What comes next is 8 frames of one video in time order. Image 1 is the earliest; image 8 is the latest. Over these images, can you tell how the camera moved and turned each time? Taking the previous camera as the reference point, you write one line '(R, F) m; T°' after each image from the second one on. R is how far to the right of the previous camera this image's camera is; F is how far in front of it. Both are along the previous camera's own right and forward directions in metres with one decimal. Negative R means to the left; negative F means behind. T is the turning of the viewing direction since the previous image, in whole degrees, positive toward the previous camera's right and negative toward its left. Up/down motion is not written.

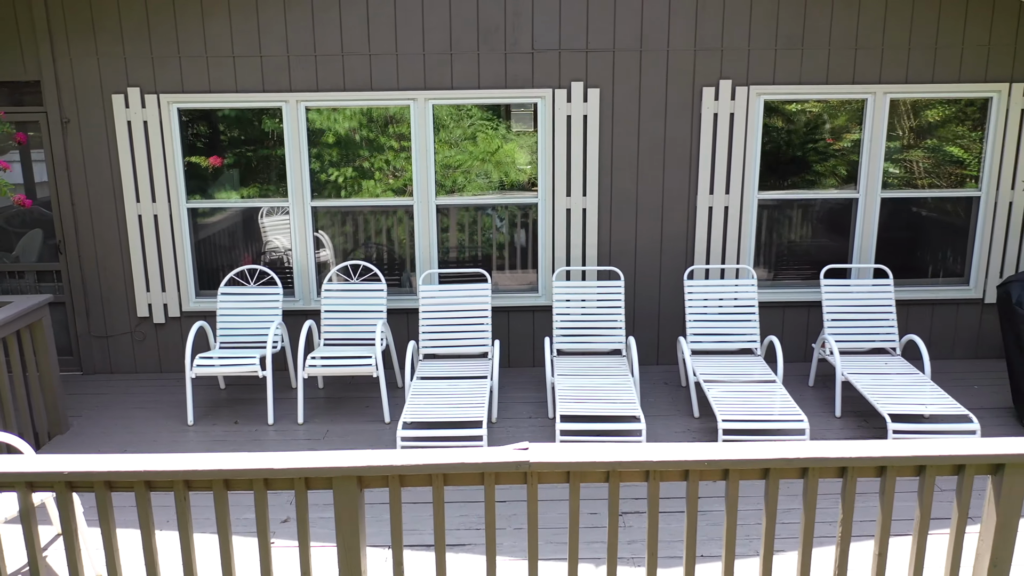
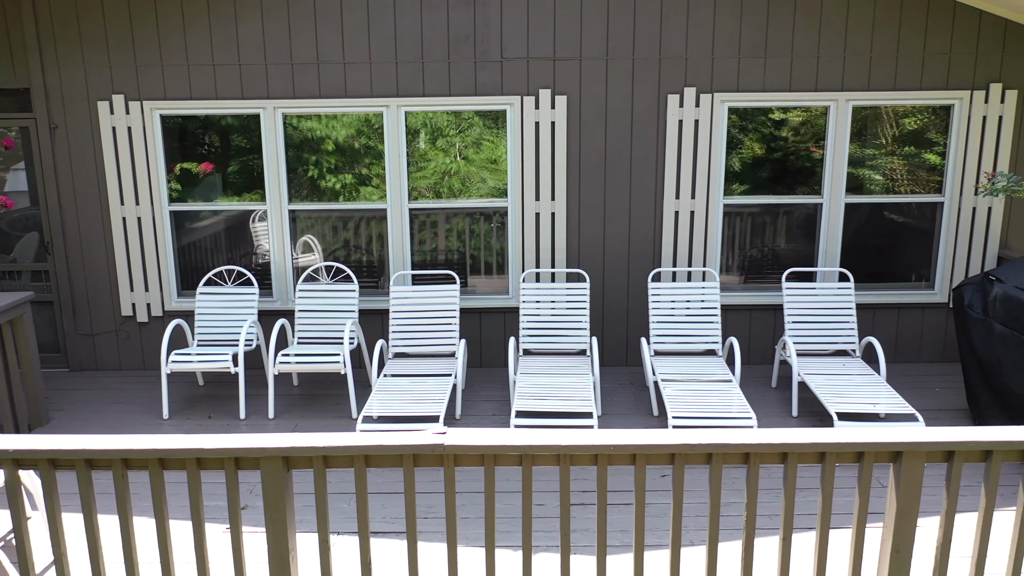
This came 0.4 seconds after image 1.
(+0.3, -0.1) m; -1°
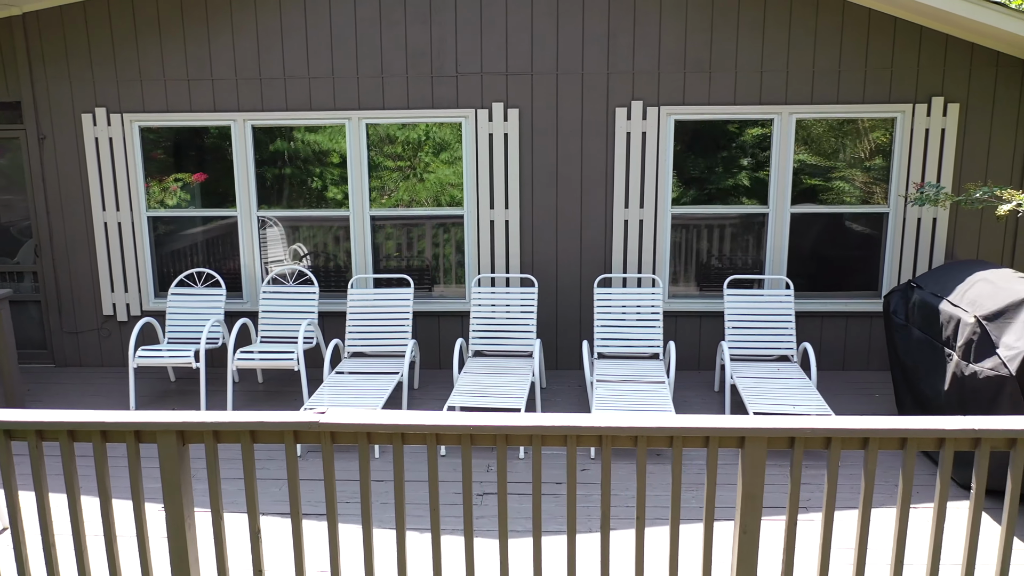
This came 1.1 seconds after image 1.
(+0.5, -0.2) m; -3°
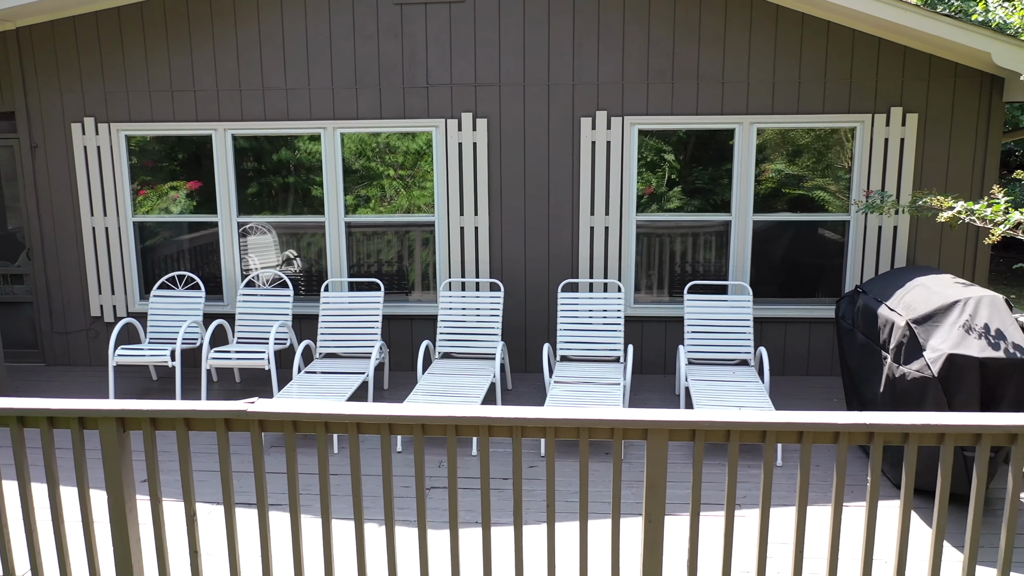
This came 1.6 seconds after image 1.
(+0.3, -0.1) m; -2°
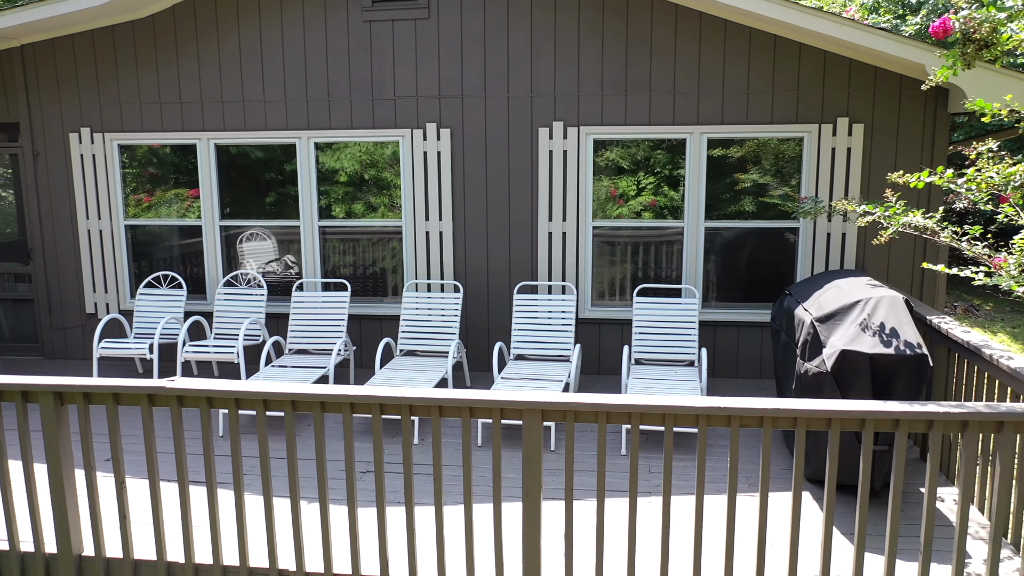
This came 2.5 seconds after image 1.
(+0.5, -0.2) m; -3°
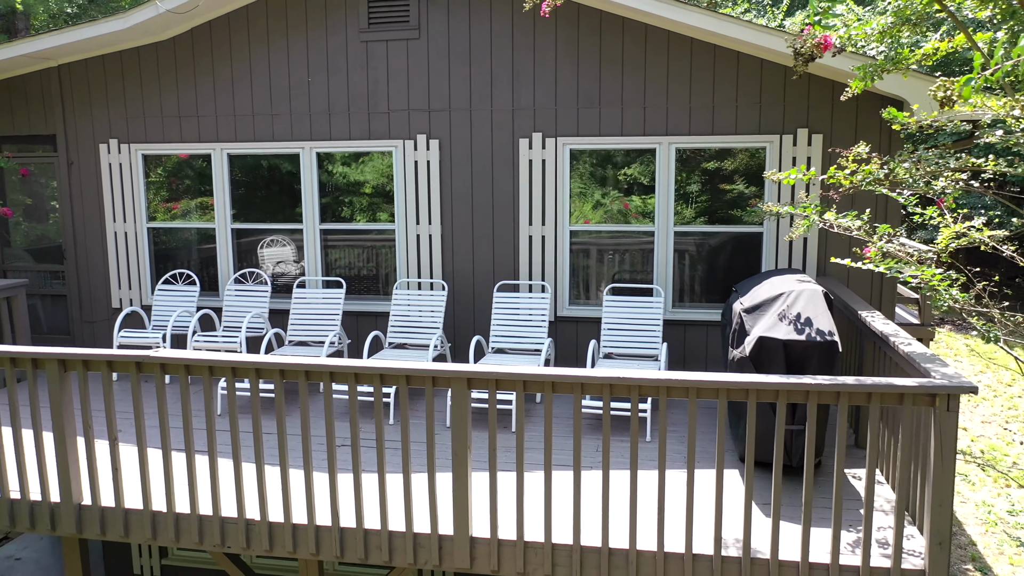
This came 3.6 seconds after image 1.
(+0.4, -0.4) m; -3°
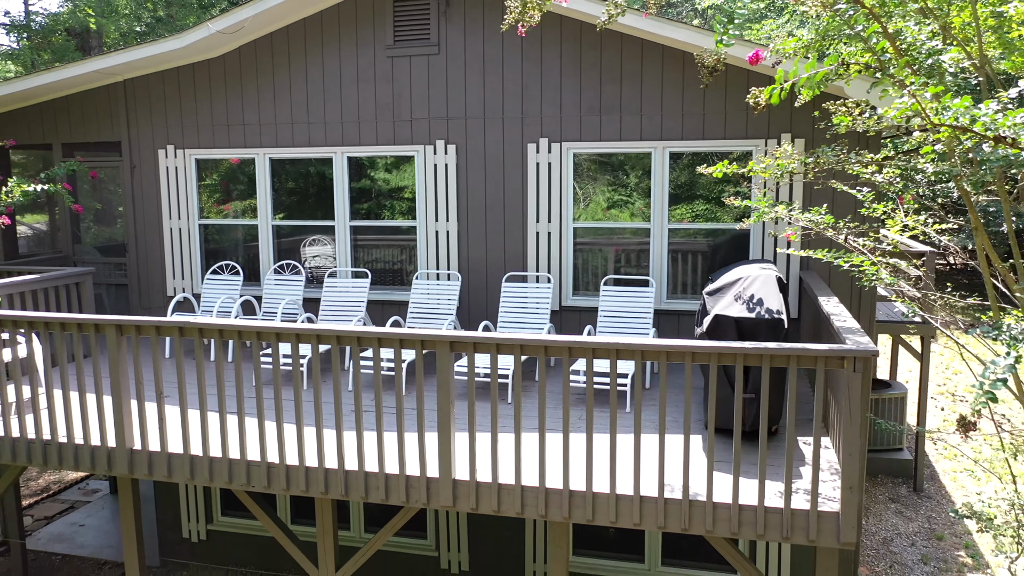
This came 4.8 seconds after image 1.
(+0.4, -0.6) m; -4°
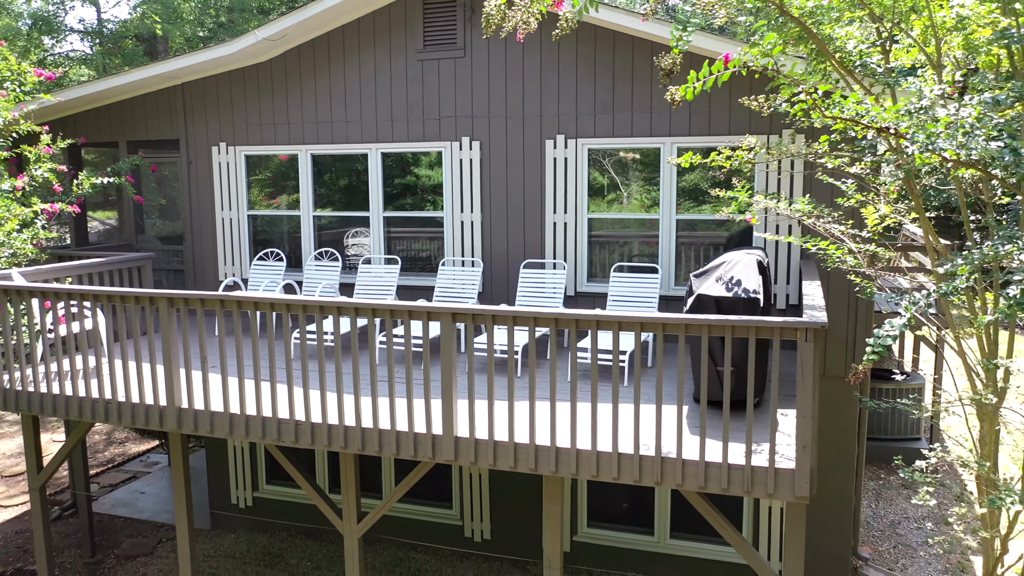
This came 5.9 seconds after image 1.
(+0.3, -0.5) m; -4°
